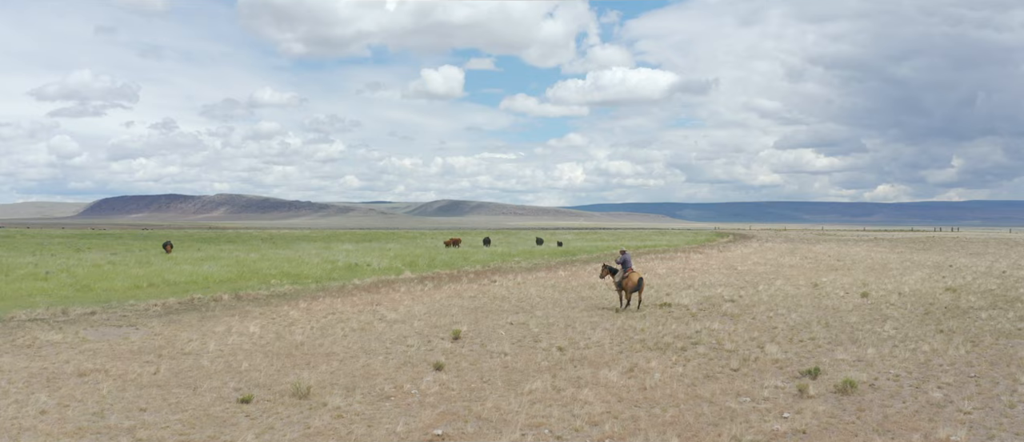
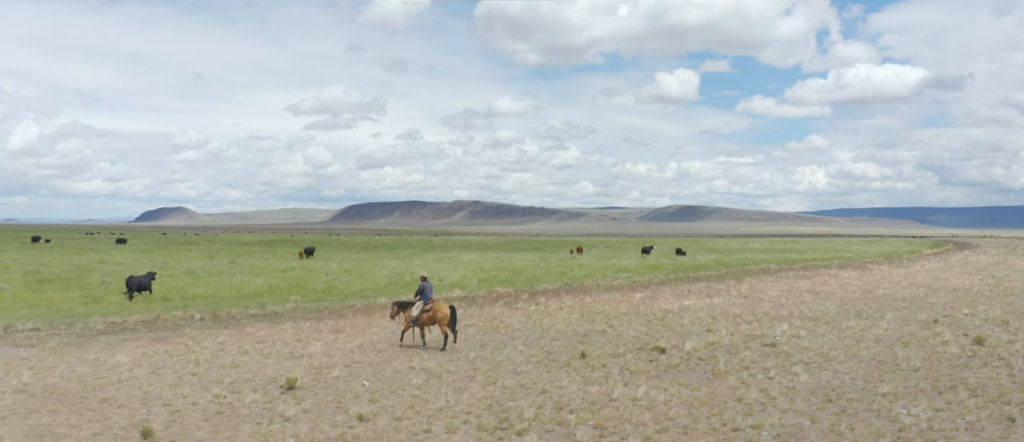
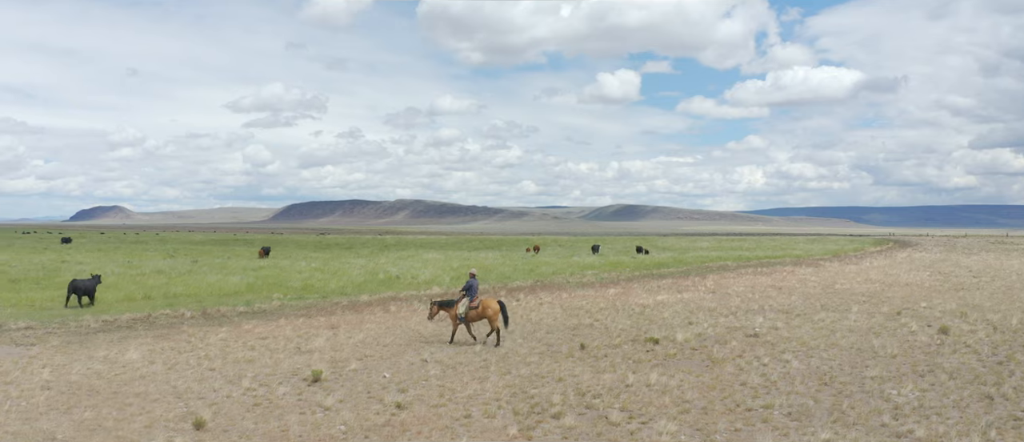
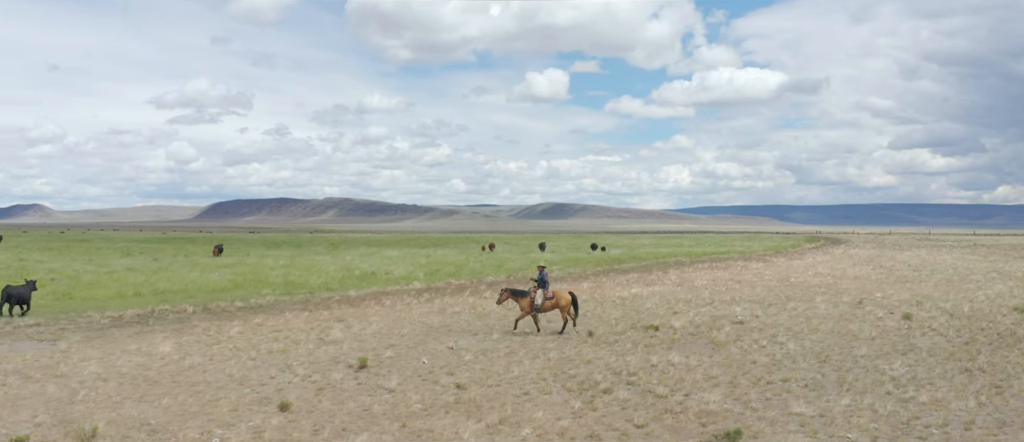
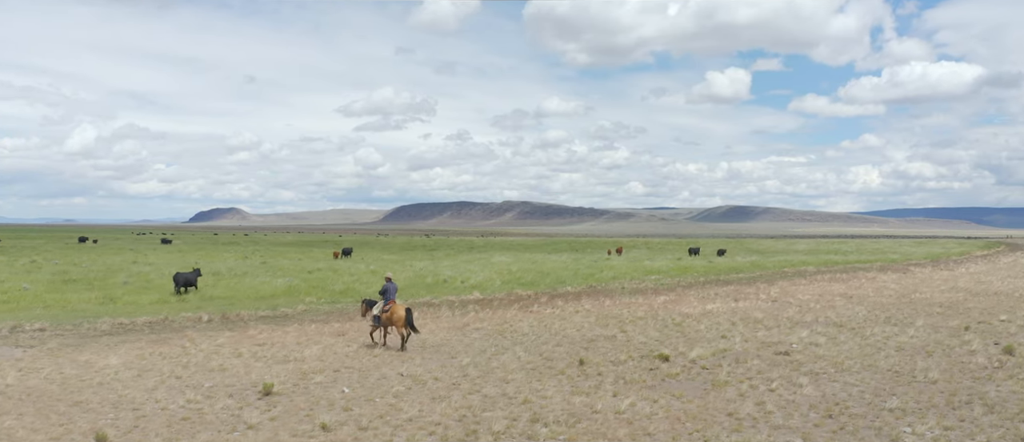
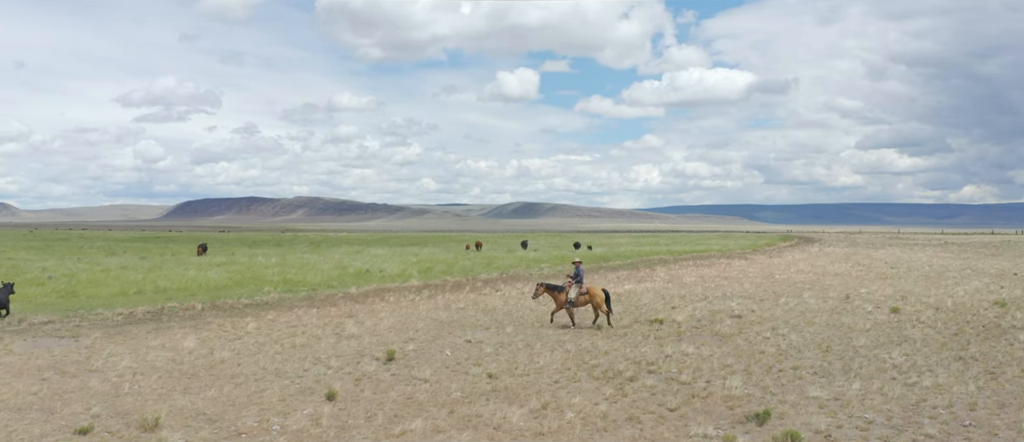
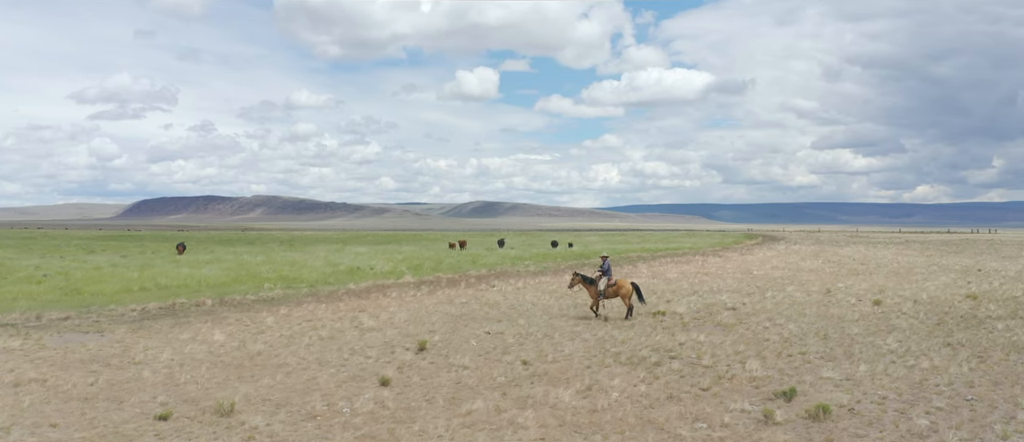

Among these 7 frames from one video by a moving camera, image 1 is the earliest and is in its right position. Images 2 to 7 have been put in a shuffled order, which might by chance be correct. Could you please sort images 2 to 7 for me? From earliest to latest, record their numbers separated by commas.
7, 6, 4, 3, 2, 5
